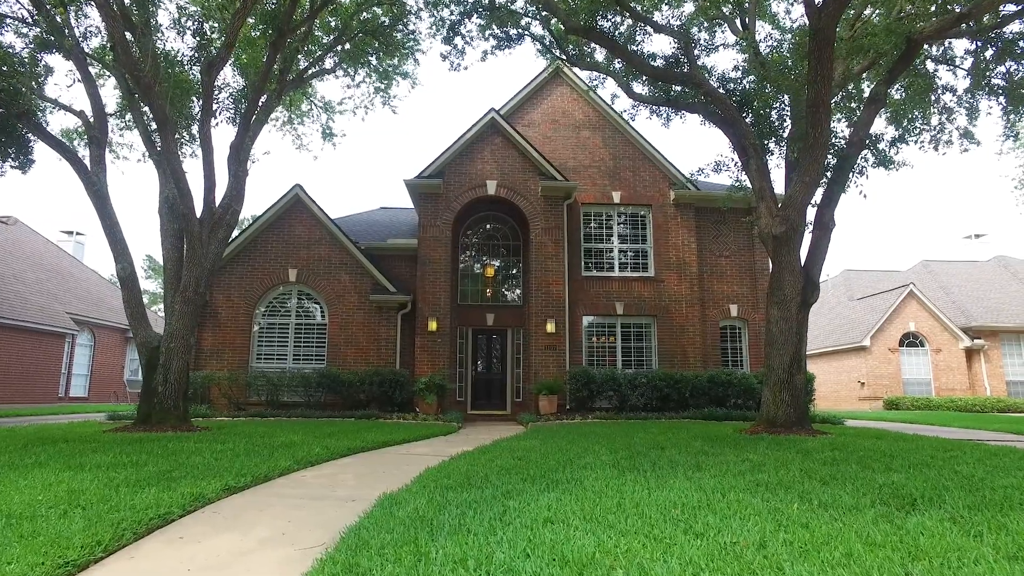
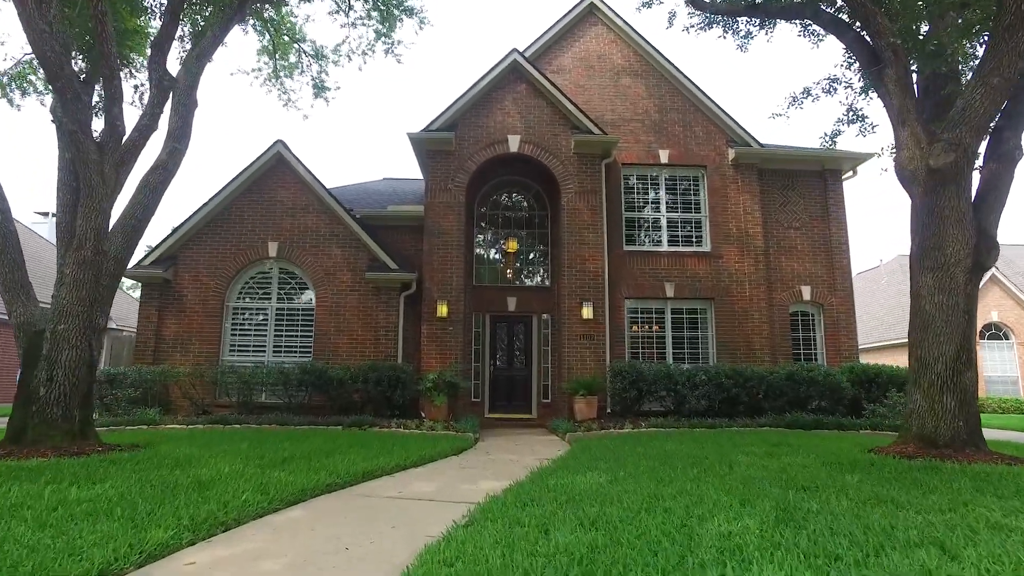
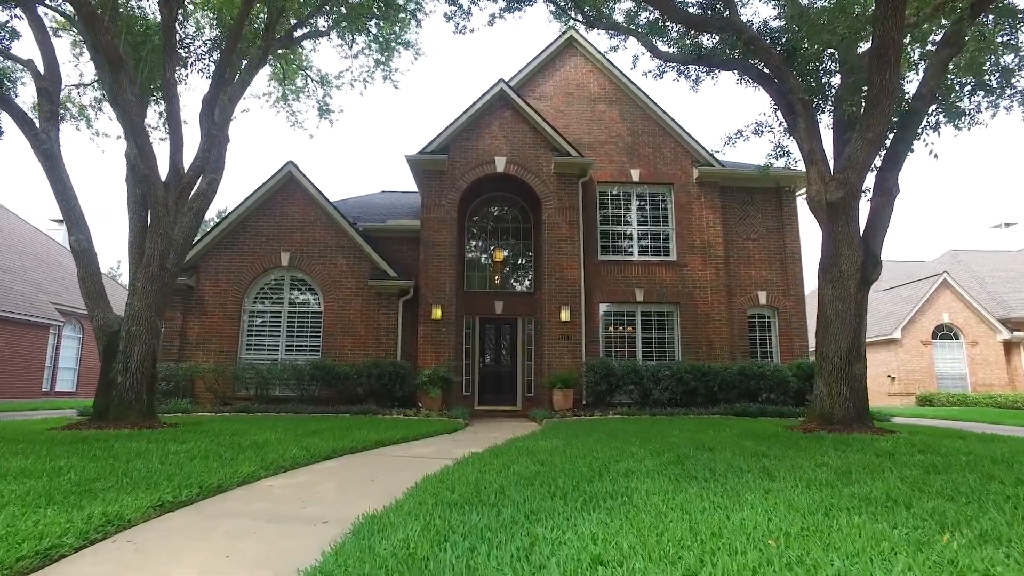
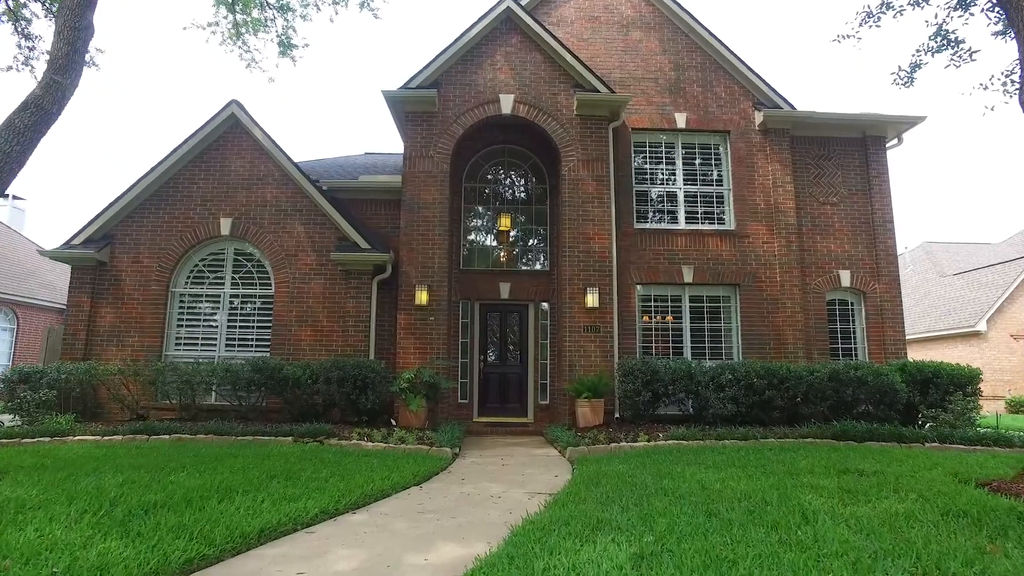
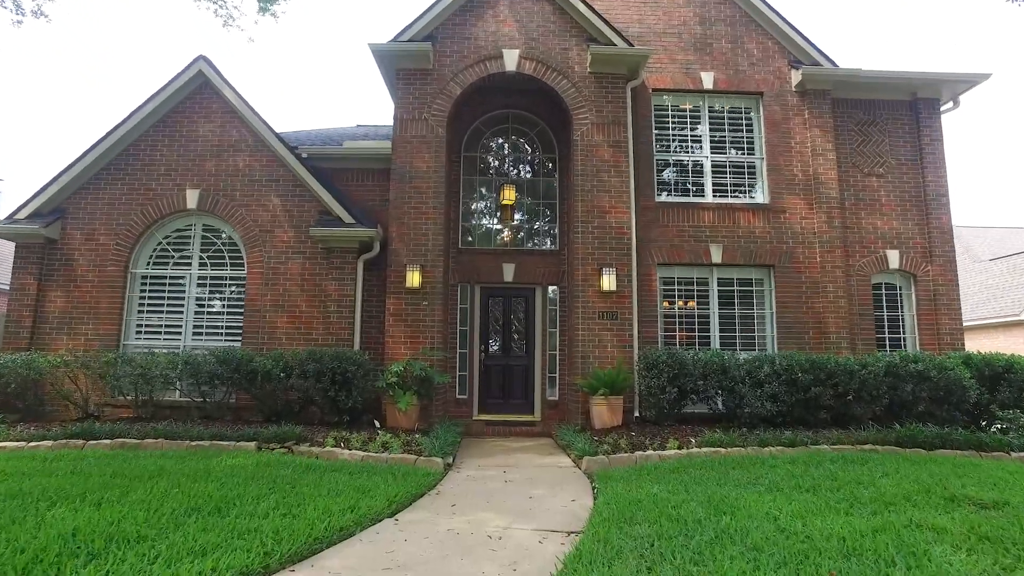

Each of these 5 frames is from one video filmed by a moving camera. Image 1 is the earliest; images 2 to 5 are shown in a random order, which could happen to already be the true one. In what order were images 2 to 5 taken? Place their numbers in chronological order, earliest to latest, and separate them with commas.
3, 2, 4, 5
